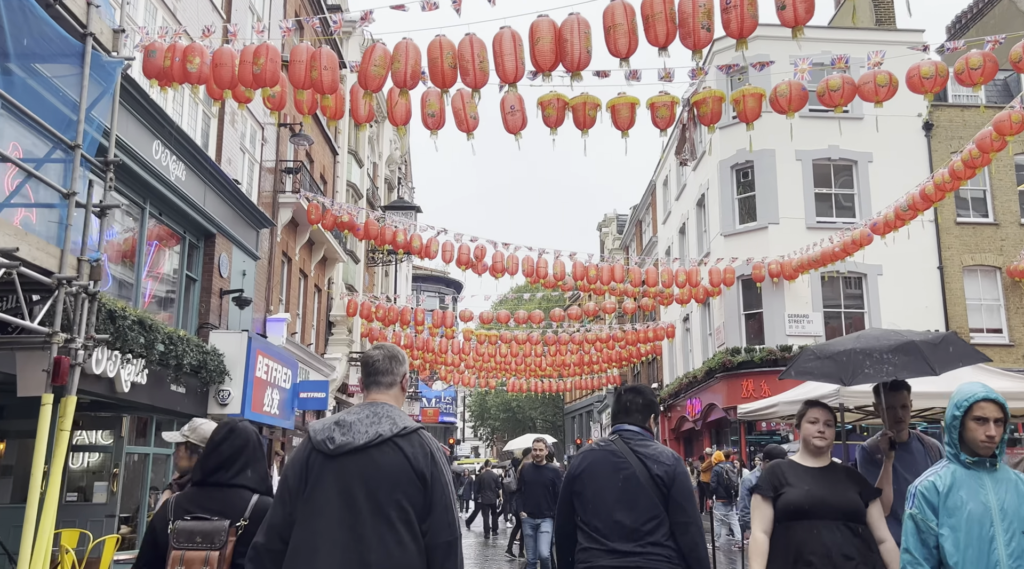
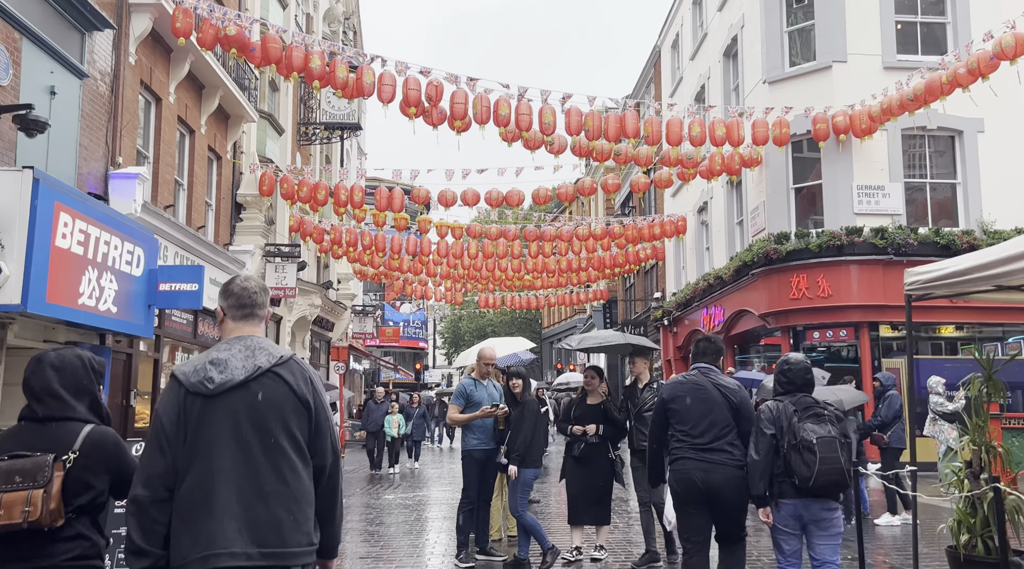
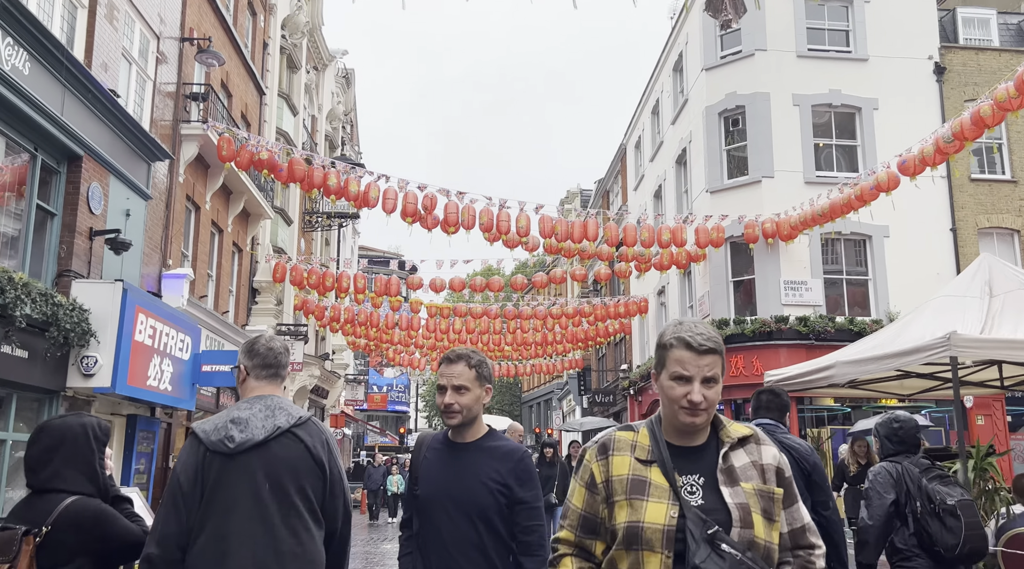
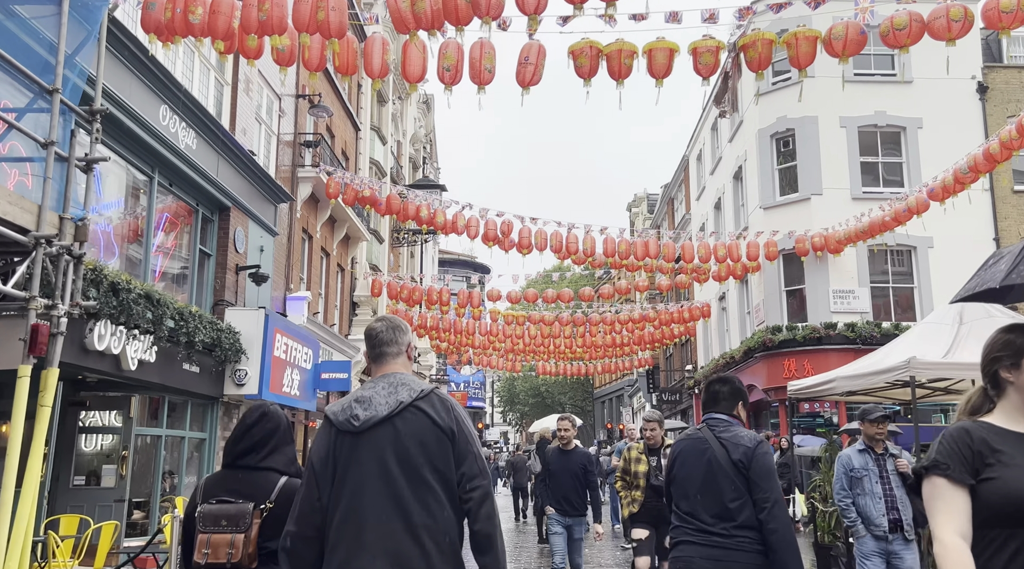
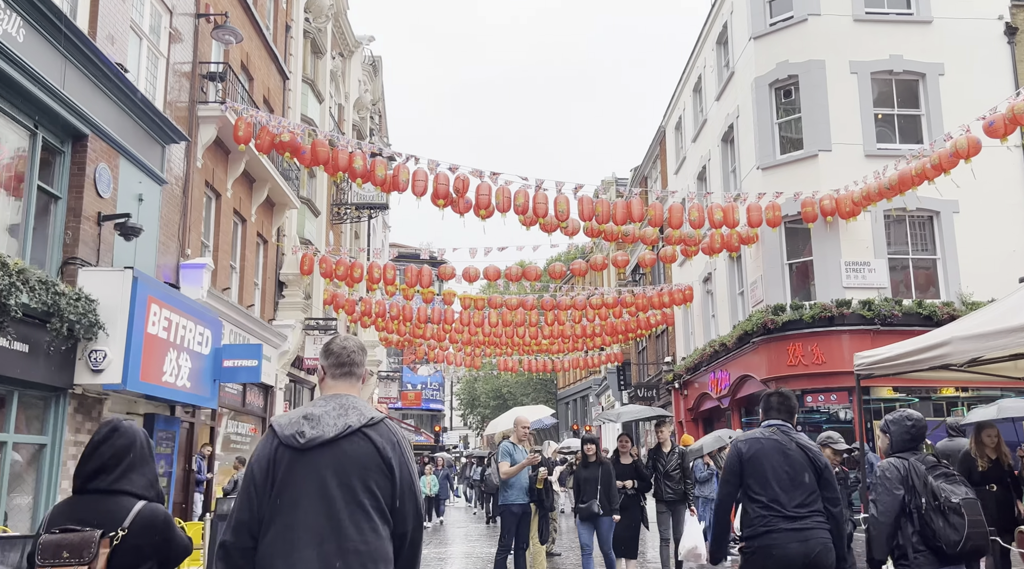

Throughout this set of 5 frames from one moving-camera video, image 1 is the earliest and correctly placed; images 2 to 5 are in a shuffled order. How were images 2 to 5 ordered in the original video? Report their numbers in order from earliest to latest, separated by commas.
4, 3, 5, 2
